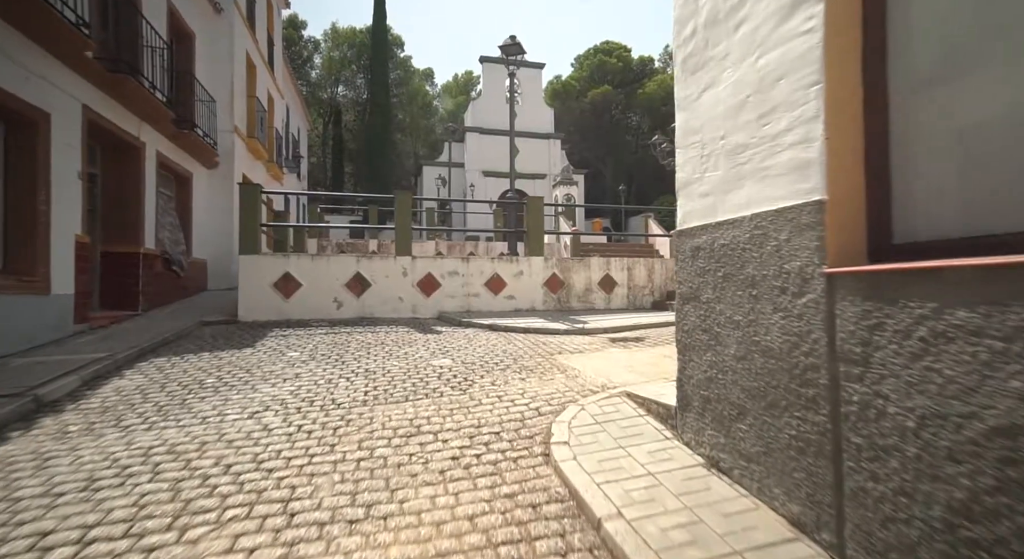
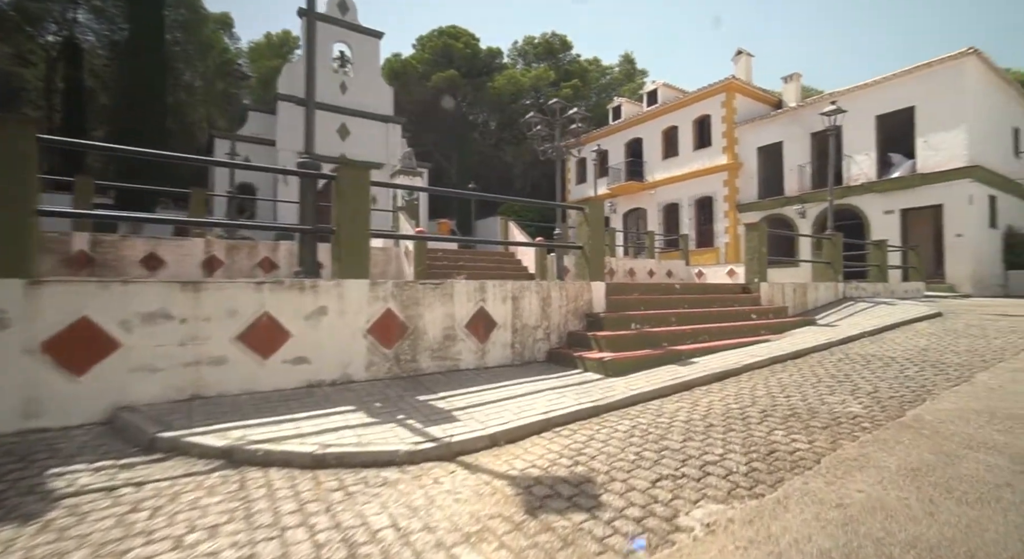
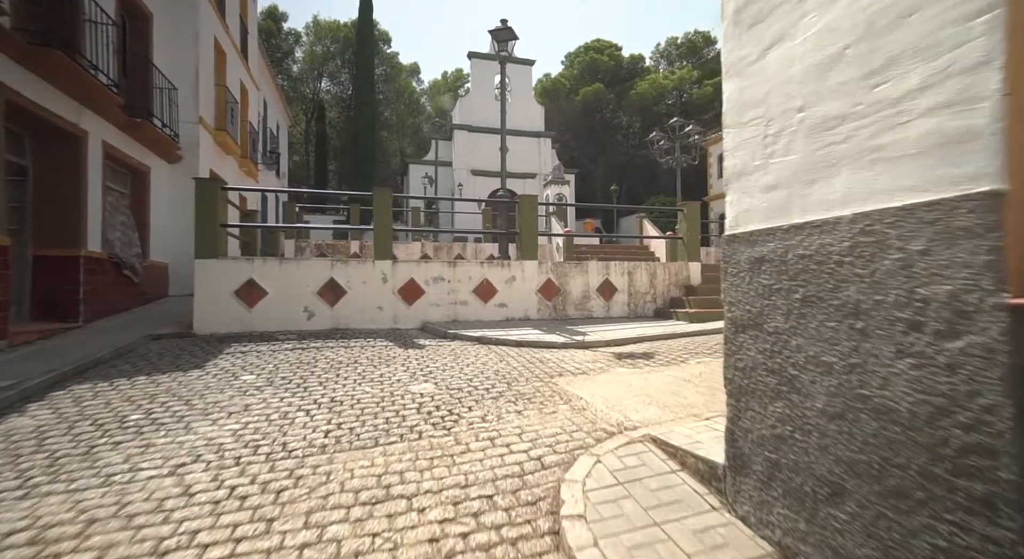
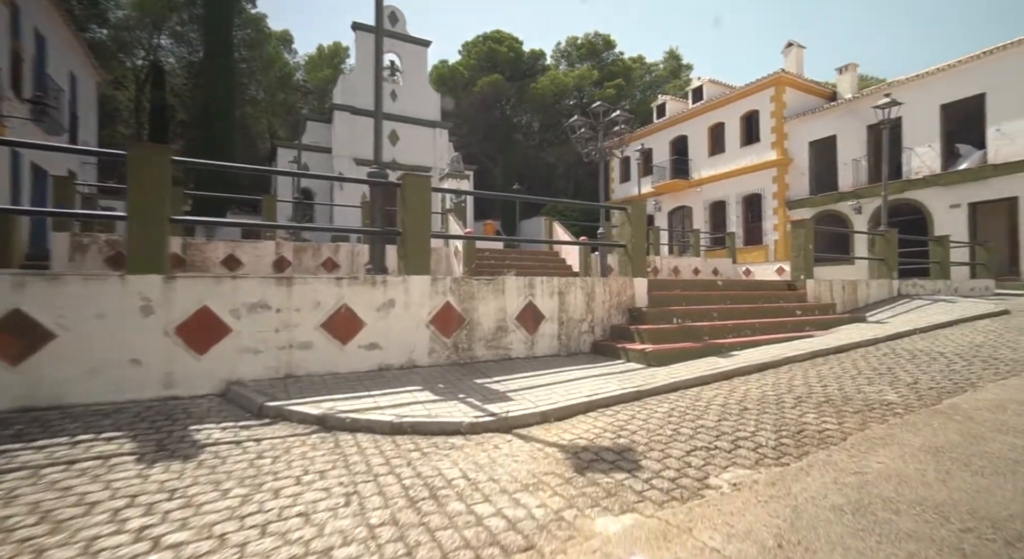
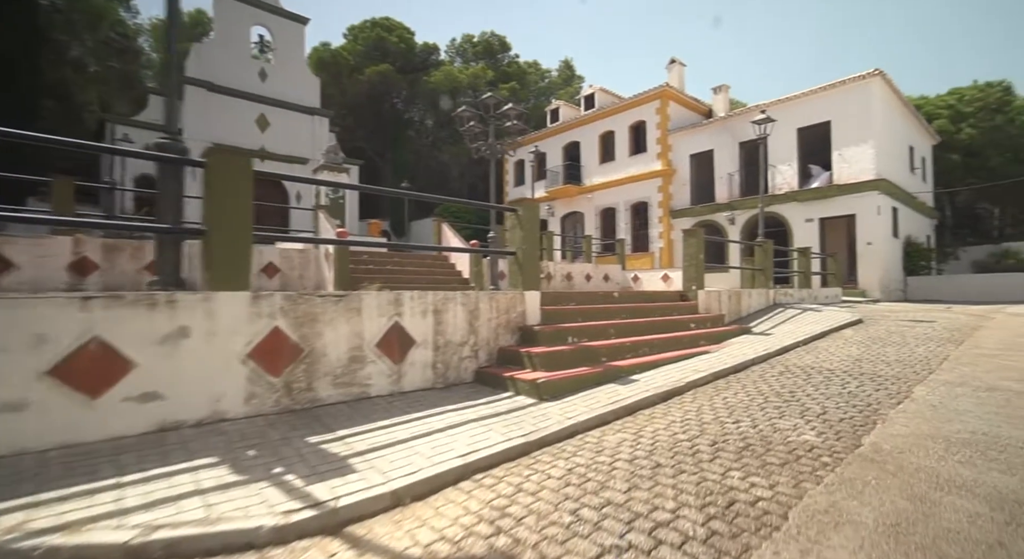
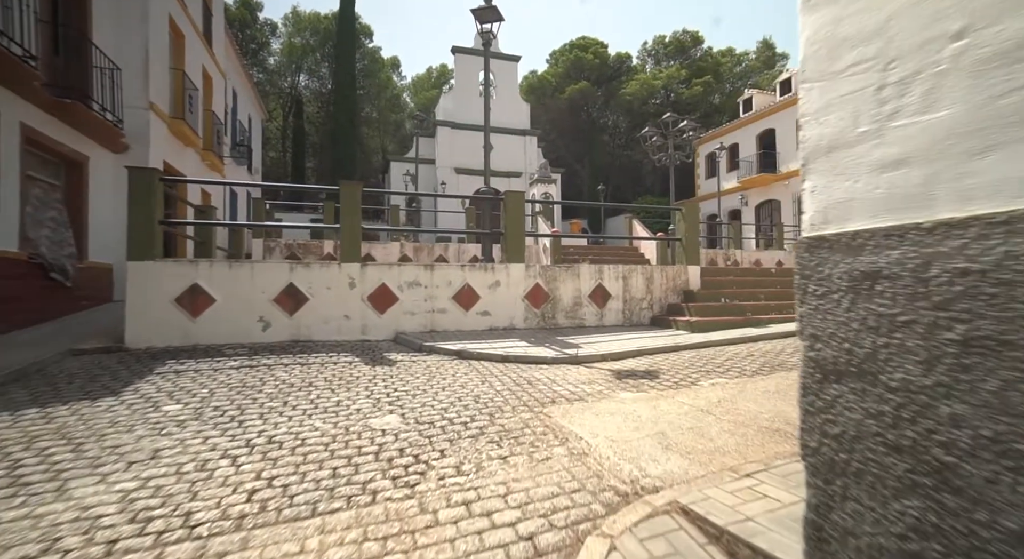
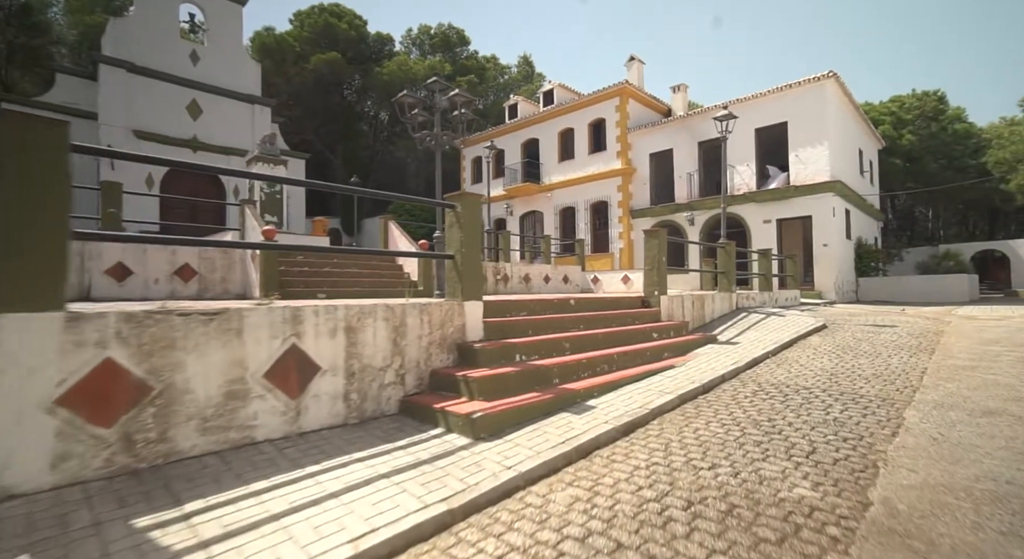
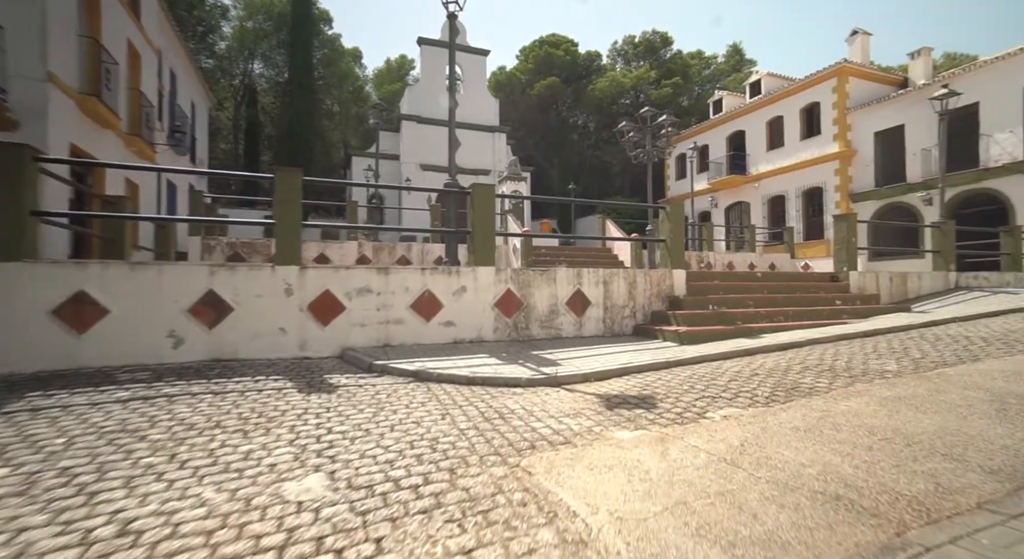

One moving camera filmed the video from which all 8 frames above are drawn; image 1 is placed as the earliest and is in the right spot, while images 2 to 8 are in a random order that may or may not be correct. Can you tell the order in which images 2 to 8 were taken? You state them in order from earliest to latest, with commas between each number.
3, 6, 8, 4, 2, 5, 7
